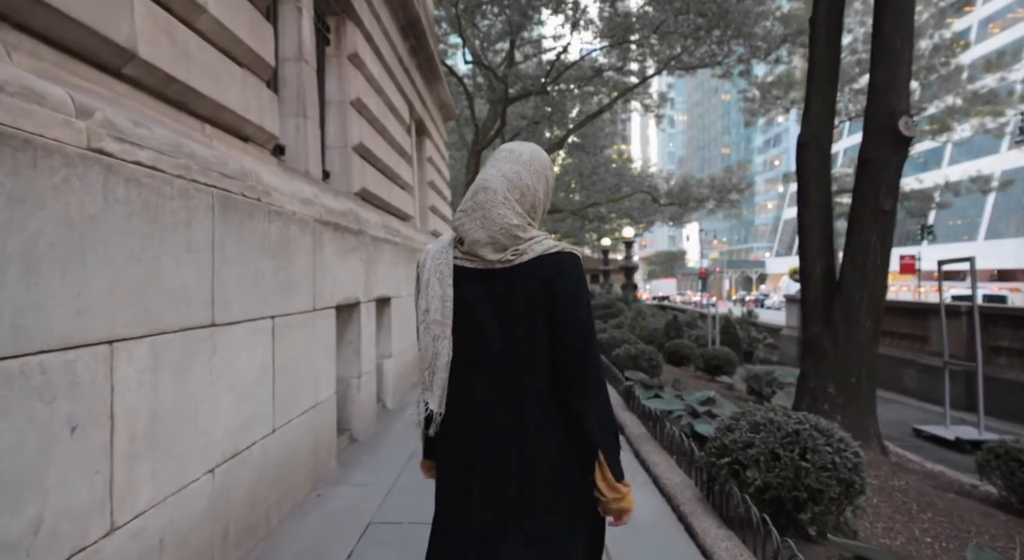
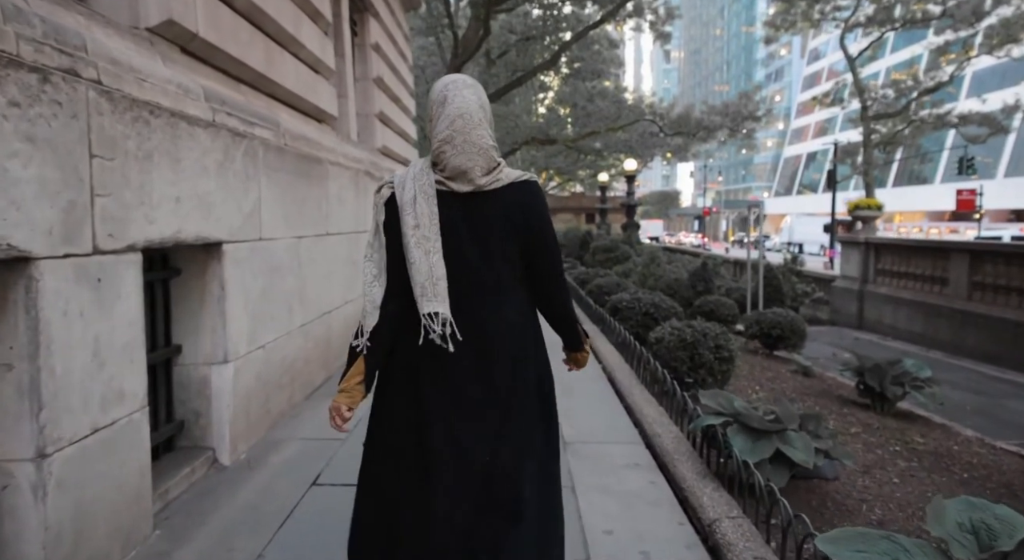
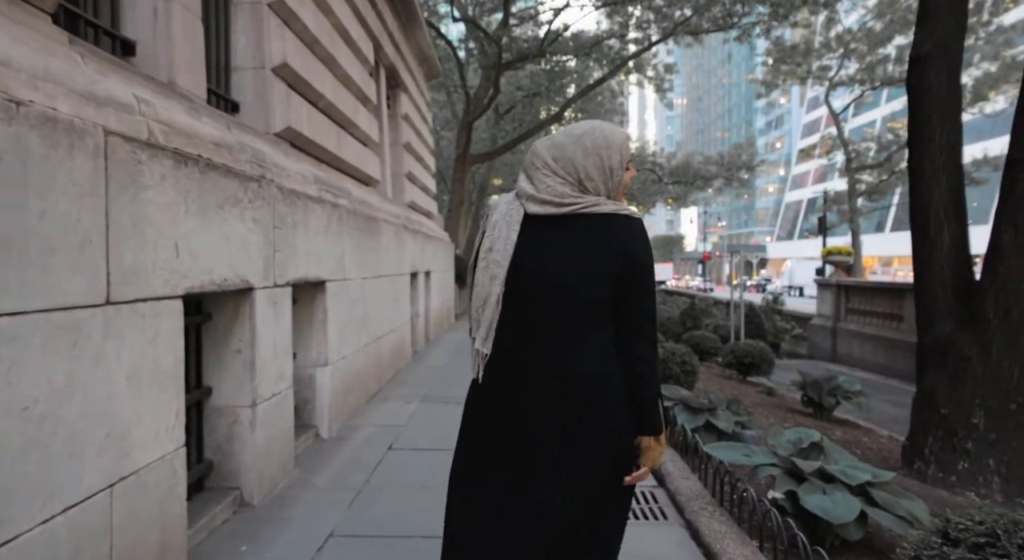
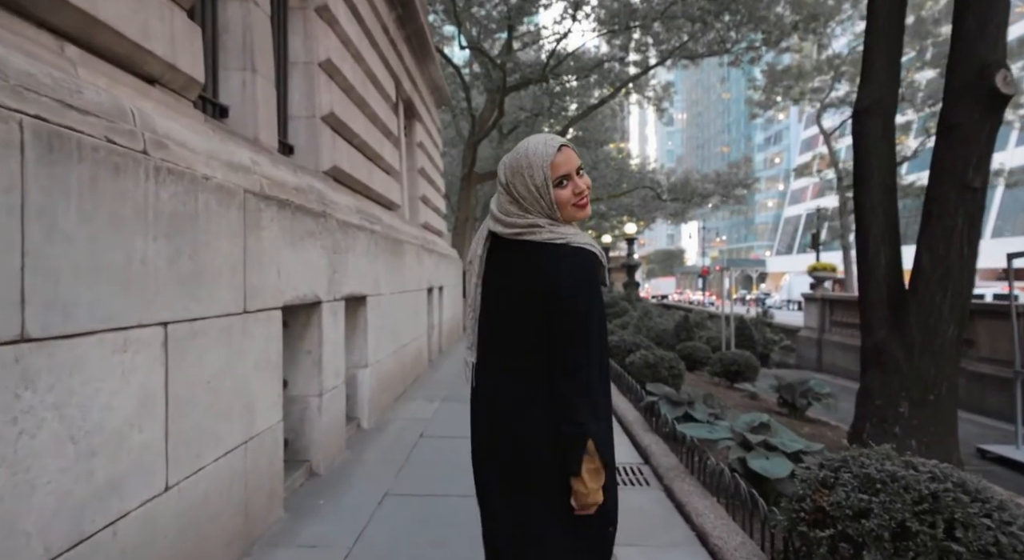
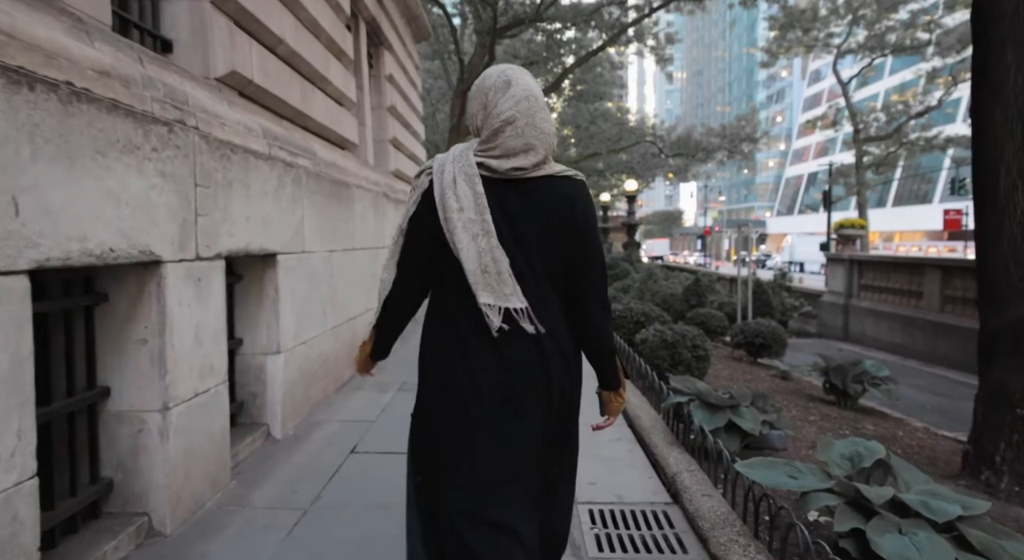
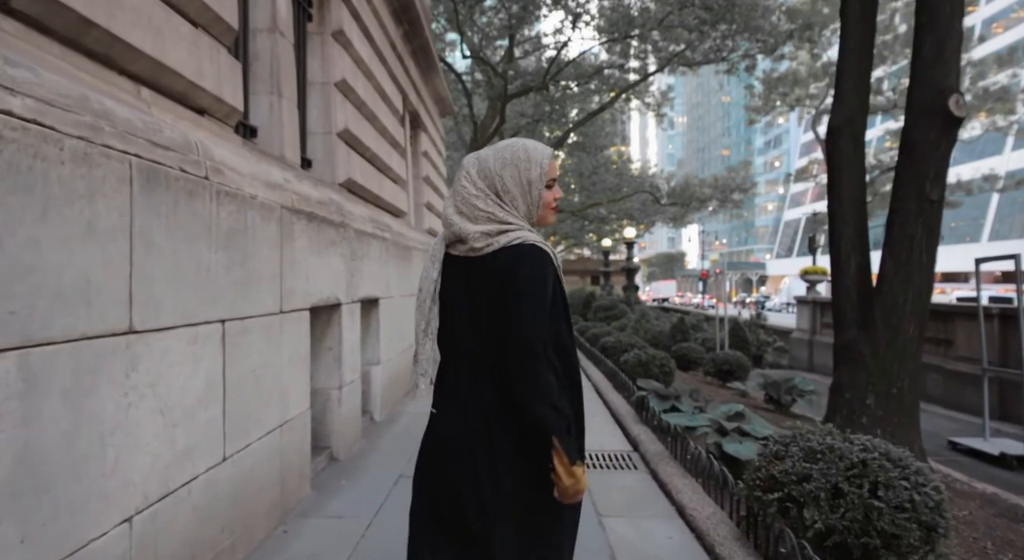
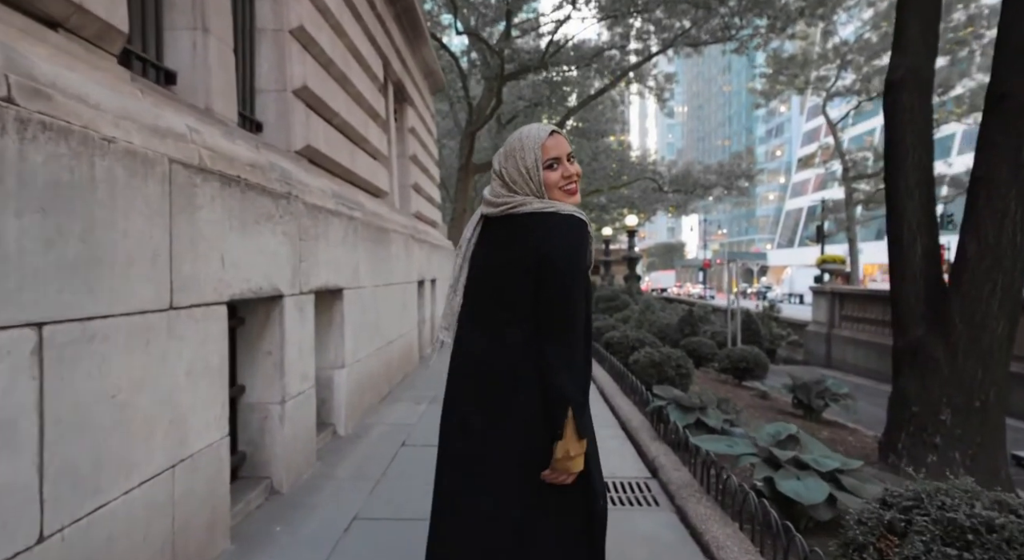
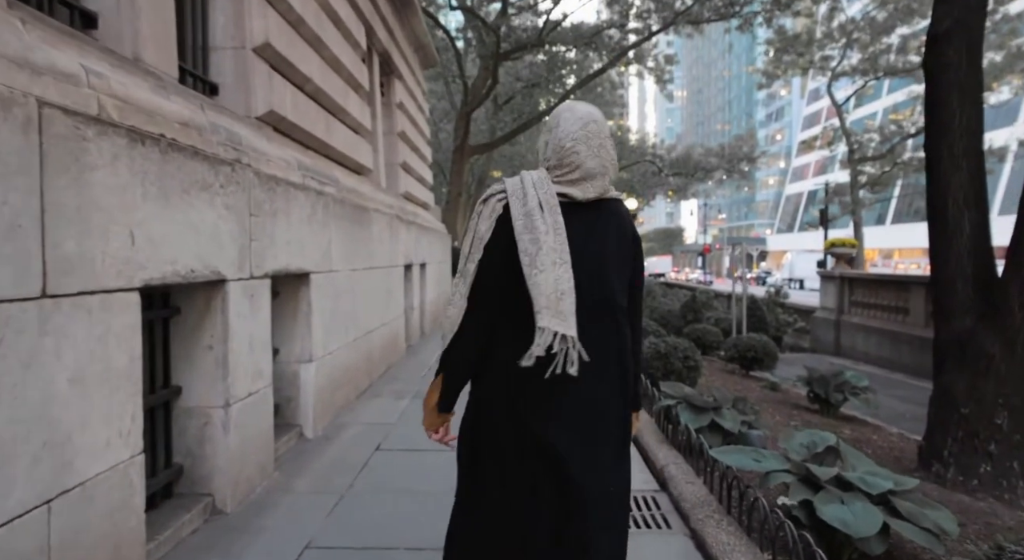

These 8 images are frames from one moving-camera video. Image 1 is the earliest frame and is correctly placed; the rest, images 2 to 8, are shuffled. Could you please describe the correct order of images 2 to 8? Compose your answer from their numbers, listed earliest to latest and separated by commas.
6, 4, 7, 3, 8, 5, 2
